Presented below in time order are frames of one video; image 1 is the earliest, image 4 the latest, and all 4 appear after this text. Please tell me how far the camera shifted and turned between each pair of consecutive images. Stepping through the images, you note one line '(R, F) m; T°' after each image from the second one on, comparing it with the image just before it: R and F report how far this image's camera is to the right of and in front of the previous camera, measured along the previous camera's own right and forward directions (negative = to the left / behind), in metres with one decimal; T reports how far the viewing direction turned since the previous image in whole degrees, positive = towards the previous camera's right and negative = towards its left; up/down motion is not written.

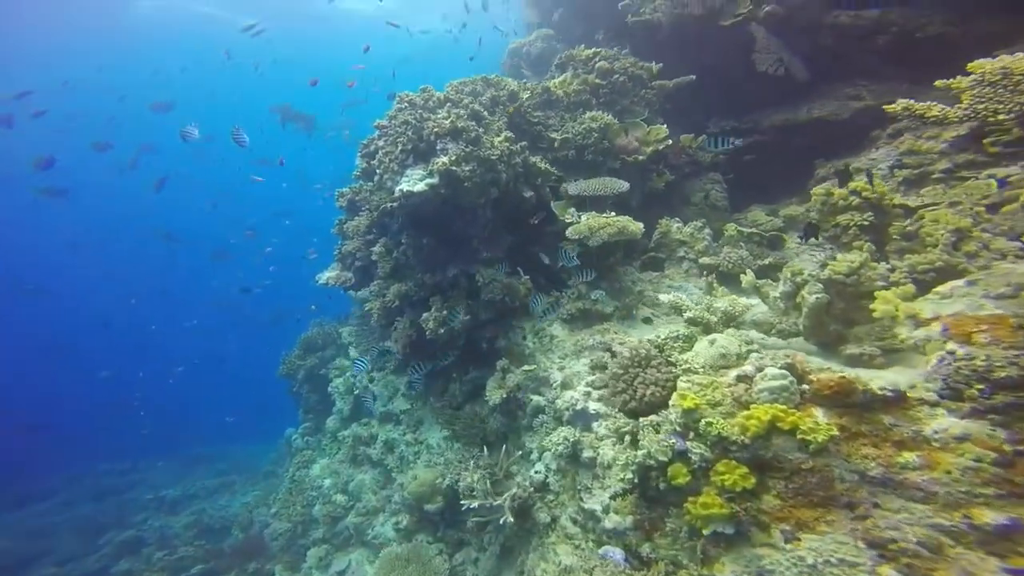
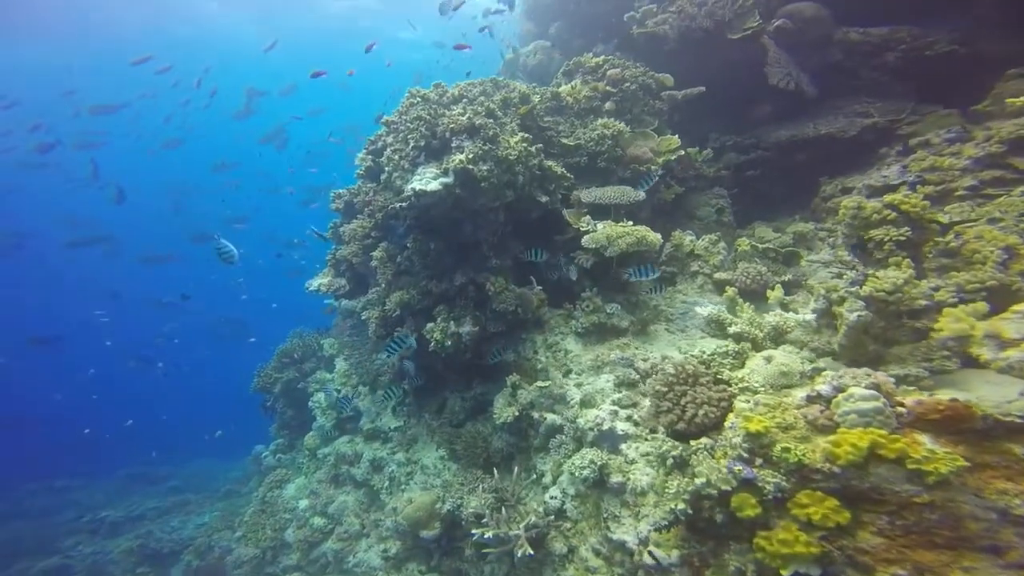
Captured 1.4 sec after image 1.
(-0.5, +0.3) m; +3°
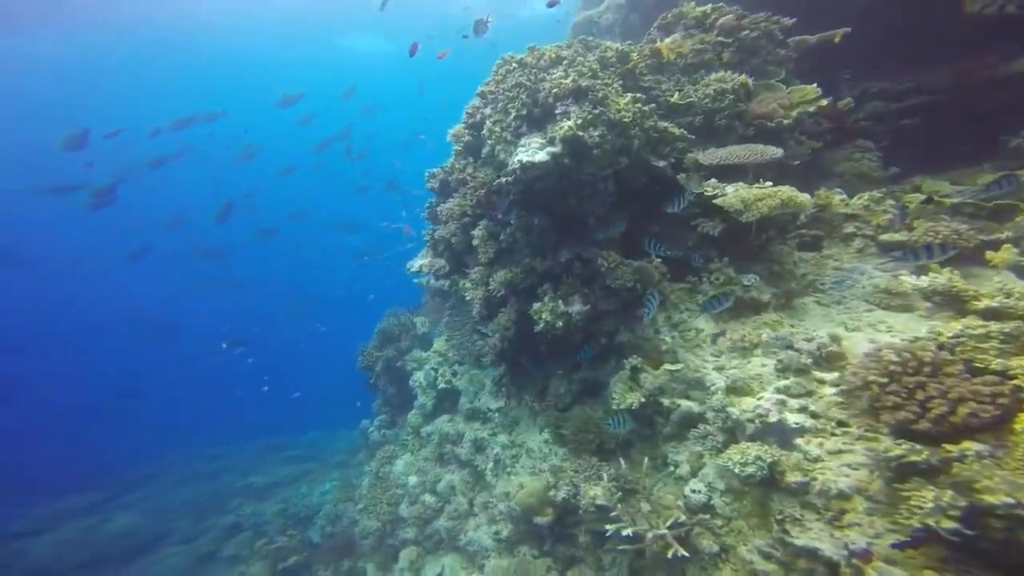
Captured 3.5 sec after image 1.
(-0.7, +0.4) m; -9°
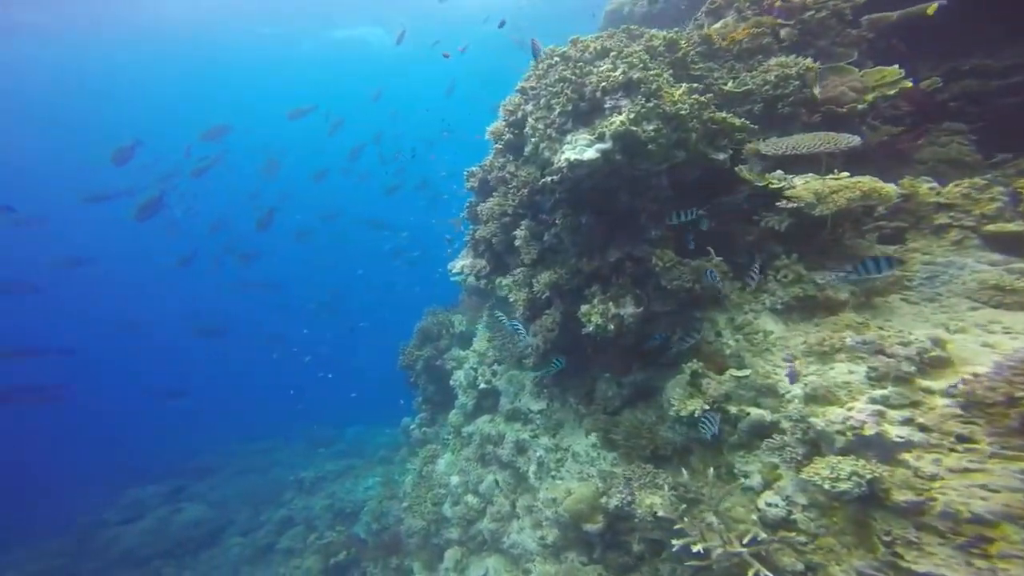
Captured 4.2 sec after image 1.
(-0.4, +0.2) m; -3°
